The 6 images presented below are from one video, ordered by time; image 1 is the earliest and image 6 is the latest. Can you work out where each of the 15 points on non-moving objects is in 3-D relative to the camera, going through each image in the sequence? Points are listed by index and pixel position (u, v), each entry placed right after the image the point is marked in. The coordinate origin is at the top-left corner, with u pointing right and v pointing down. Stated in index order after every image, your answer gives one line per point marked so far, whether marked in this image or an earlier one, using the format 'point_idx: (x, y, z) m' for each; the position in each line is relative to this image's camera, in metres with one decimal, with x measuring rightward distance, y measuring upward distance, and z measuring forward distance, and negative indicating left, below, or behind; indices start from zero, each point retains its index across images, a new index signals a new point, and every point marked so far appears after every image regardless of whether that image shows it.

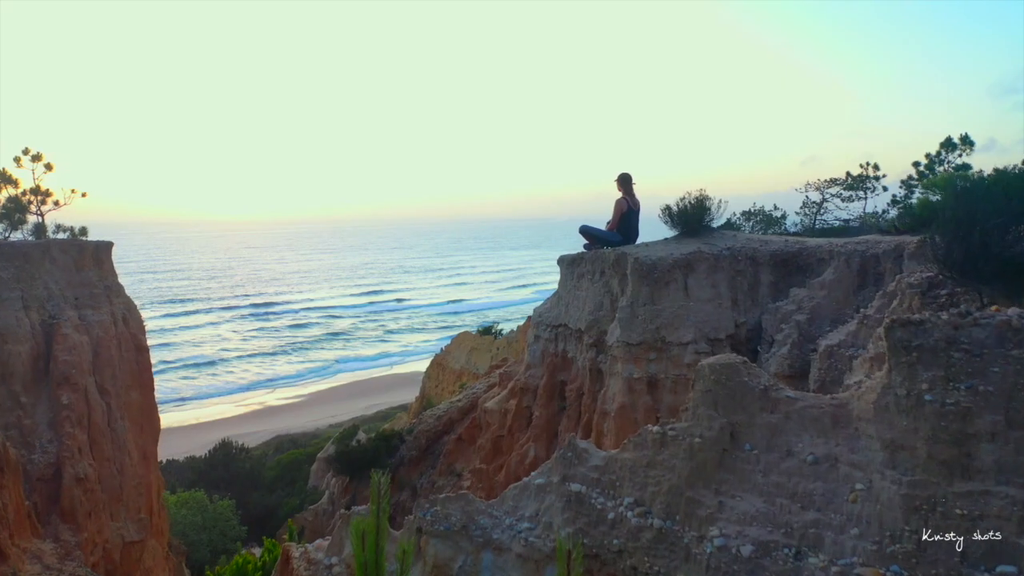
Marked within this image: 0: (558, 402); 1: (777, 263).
0: (+0.7, -1.8, +12.1) m
1: (+3.5, +0.3, +10.1) m
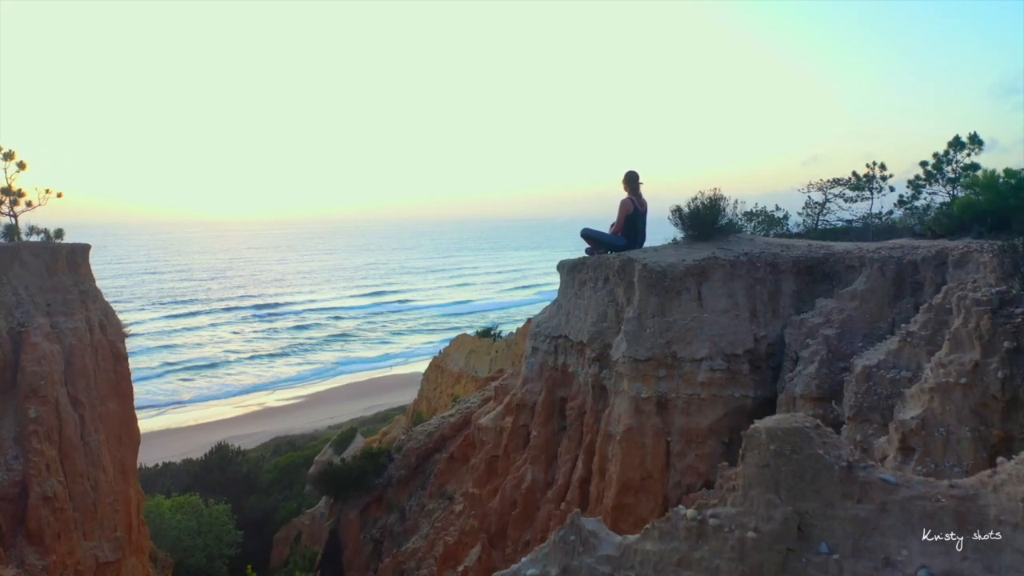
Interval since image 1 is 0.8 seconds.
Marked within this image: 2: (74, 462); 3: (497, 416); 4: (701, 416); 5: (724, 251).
0: (+0.7, -1.9, +11.1) m
1: (+3.4, +0.2, +9.1) m
2: (-7.0, -2.8, +12.6) m
3: (-0.2, -2.0, +12.2) m
4: (+2.2, -1.5, +9.0) m
5: (+2.6, +0.5, +9.4) m
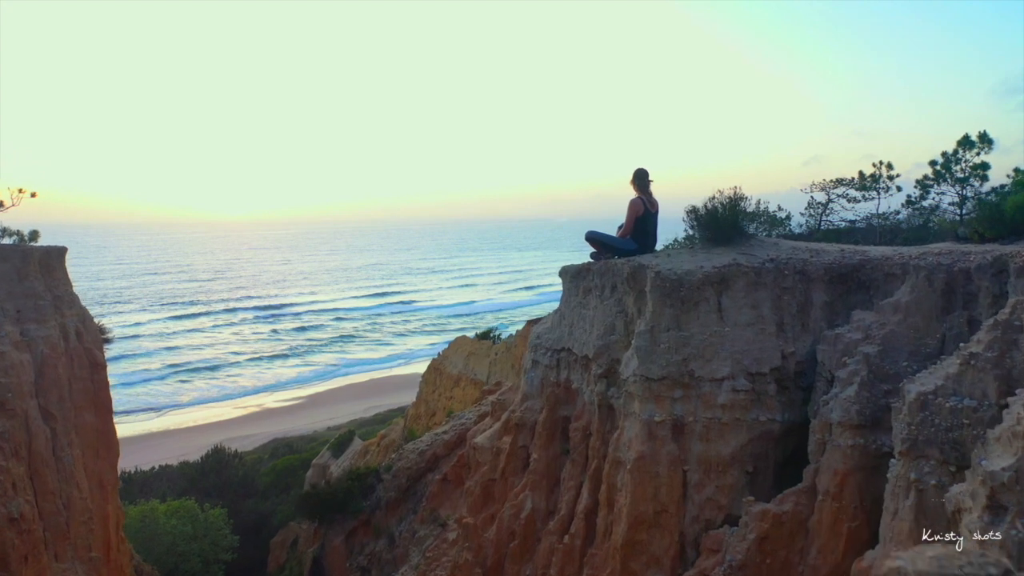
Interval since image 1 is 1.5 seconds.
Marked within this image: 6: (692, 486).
0: (+0.6, -2.0, +10.1) m
1: (+3.4, +0.1, +8.1) m
2: (-7.0, -2.9, +11.7) m
3: (-0.3, -2.1, +11.2) m
4: (+2.2, -1.6, +8.0) m
5: (+2.6, +0.3, +8.4) m
6: (+1.9, -2.1, +8.1) m
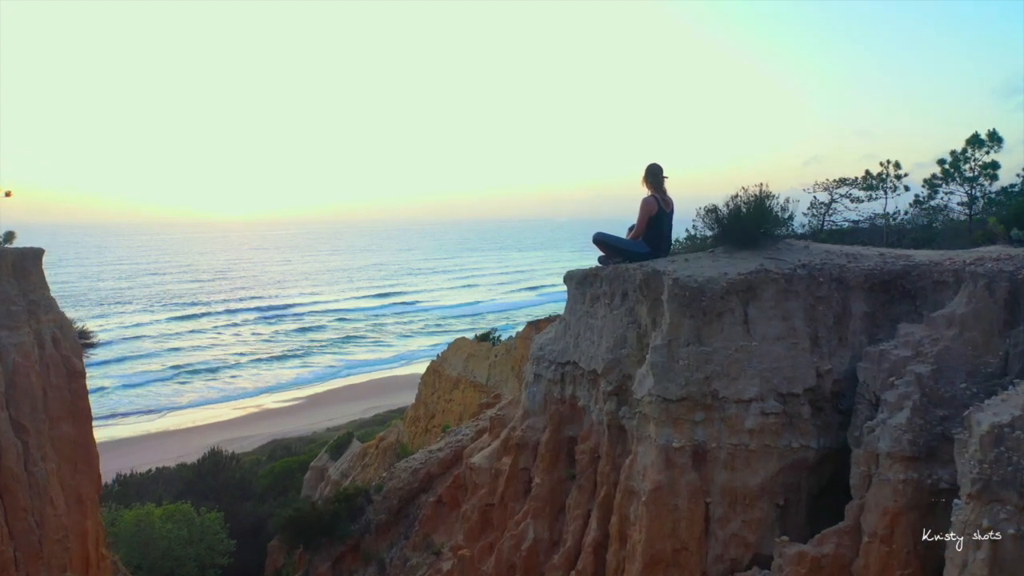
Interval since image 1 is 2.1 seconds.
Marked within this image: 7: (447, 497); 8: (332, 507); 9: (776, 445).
0: (+0.6, -2.1, +9.2) m
1: (+3.4, 0.0, +7.2) m
2: (-7.0, -3.0, +10.7) m
3: (-0.3, -2.2, +10.3) m
4: (+2.2, -1.7, +7.1) m
5: (+2.6, +0.3, +7.5) m
6: (+1.9, -2.1, +7.1) m
7: (-0.9, -2.9, +10.8) m
8: (-2.7, -3.3, +11.7) m
9: (+2.4, -1.4, +7.0) m
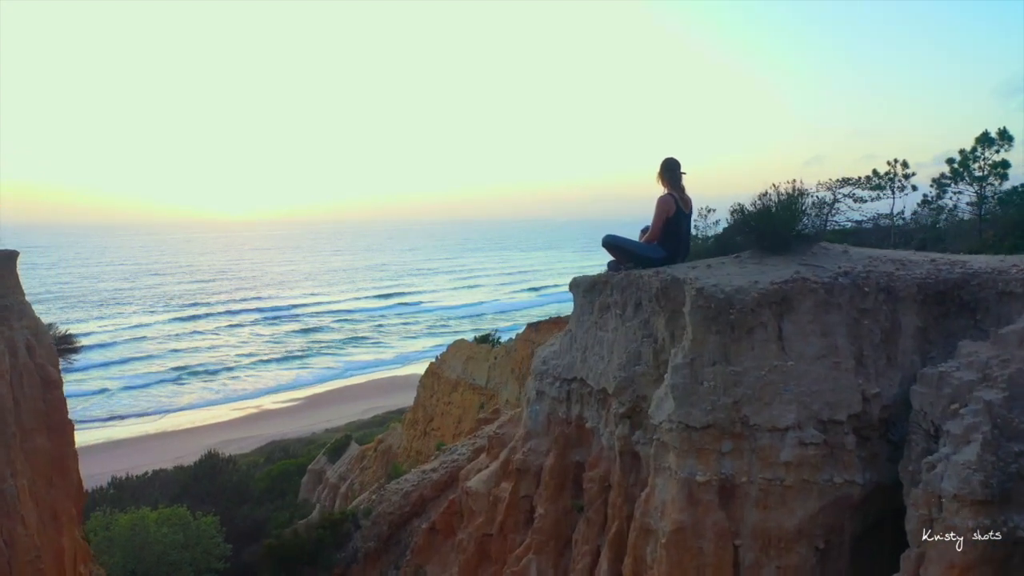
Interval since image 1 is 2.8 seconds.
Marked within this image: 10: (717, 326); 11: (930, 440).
0: (+0.6, -2.2, +8.2) m
1: (+3.4, -0.1, +6.3) m
2: (-7.0, -3.1, +9.8) m
3: (-0.3, -2.3, +9.4) m
4: (+2.2, -1.8, +6.1) m
5: (+2.6, +0.2, +6.6) m
6: (+1.9, -2.2, +6.2) m
7: (-0.9, -3.0, +9.8) m
8: (-2.7, -3.4, +10.8) m
9: (+2.4, -1.5, +6.1) m
10: (+1.7, -0.3, +6.4) m
11: (+3.1, -1.1, +5.7) m
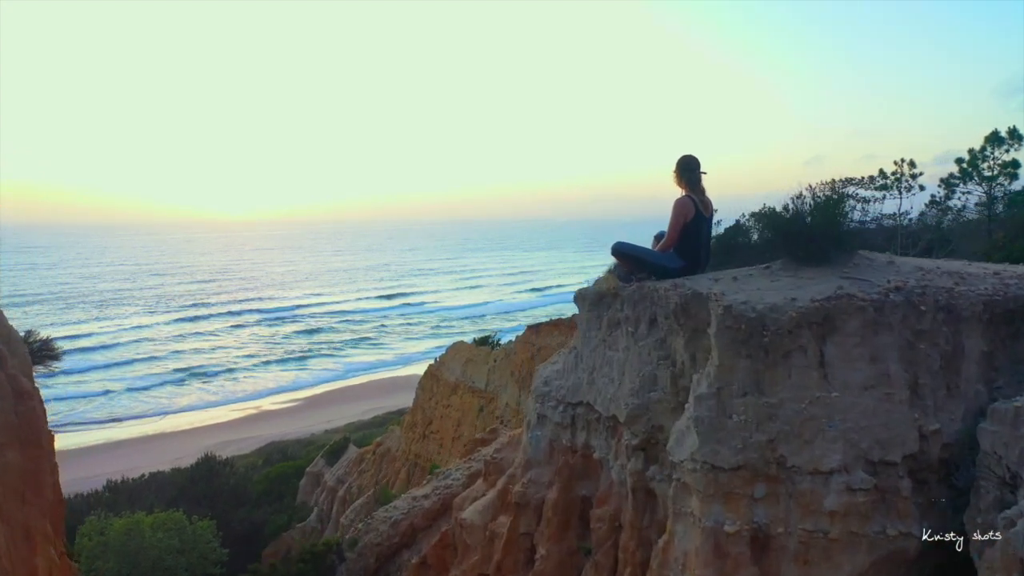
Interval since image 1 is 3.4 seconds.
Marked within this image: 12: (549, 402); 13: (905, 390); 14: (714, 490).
0: (+0.6, -2.3, +7.4) m
1: (+3.4, -0.2, +5.4) m
2: (-7.0, -3.2, +8.9) m
3: (-0.3, -2.4, +8.5) m
4: (+2.2, -1.9, +5.2) m
5: (+2.5, 0.0, +5.7) m
6: (+1.9, -2.4, +5.3) m
7: (-0.9, -3.1, +8.9) m
8: (-2.7, -3.5, +9.9) m
9: (+2.4, -1.6, +5.2) m
10: (+1.7, -0.4, +5.5) m
11: (+3.1, -1.2, +4.8) m
12: (+0.4, -1.2, +7.9) m
13: (+2.7, -0.7, +5.3) m
14: (+1.4, -1.4, +5.5) m
